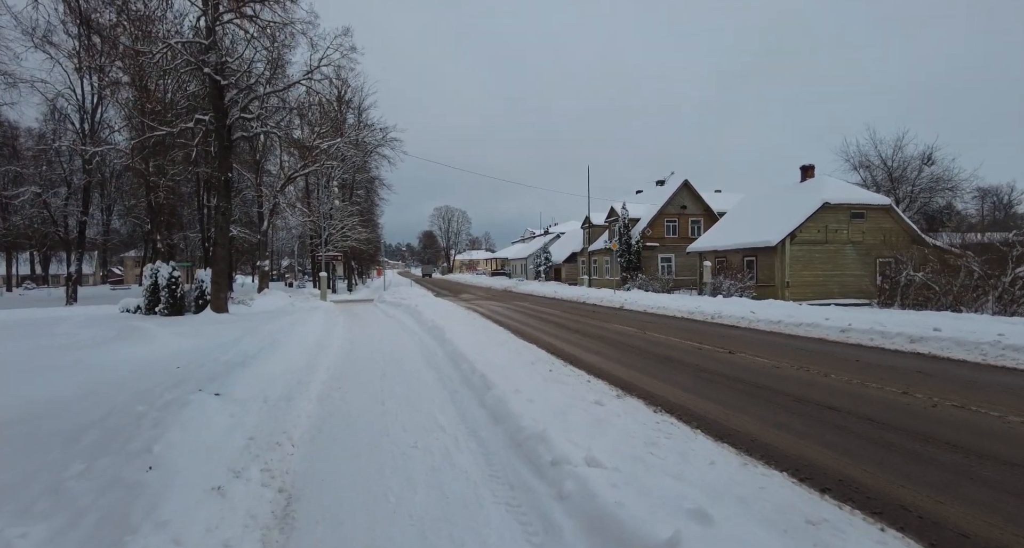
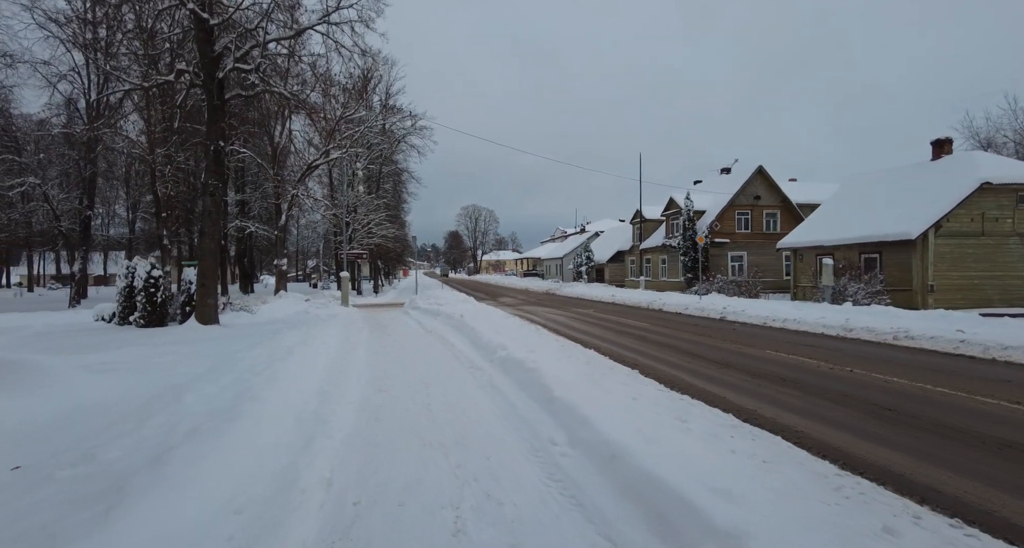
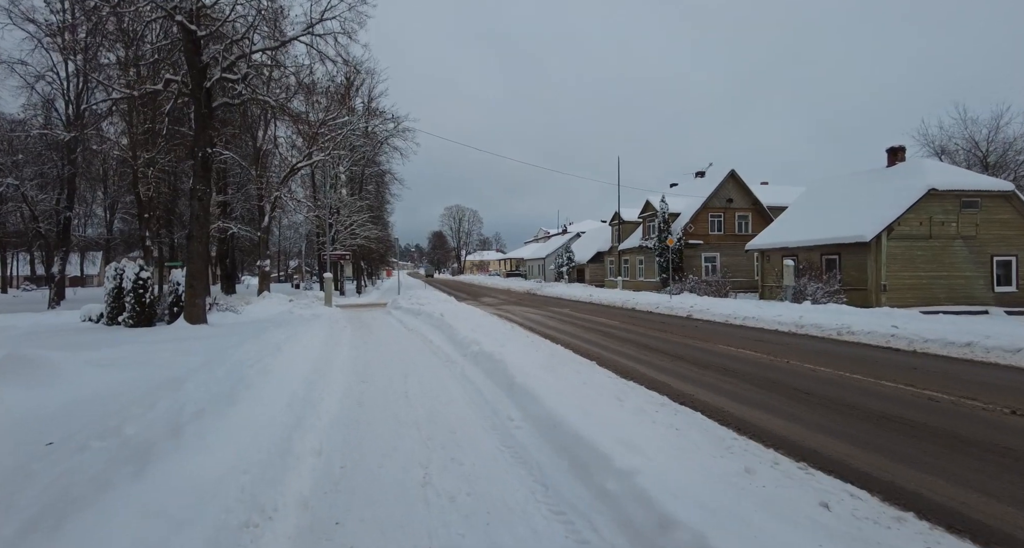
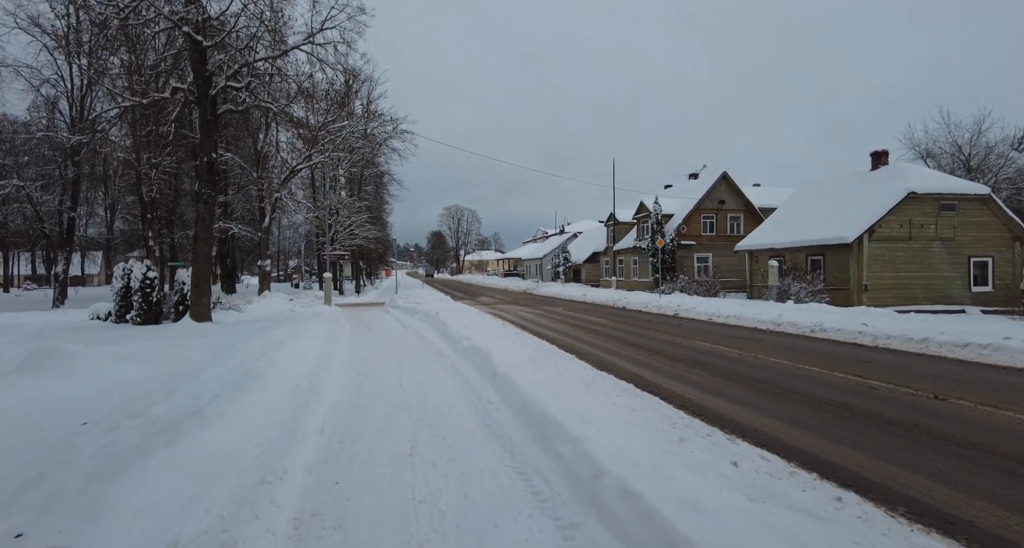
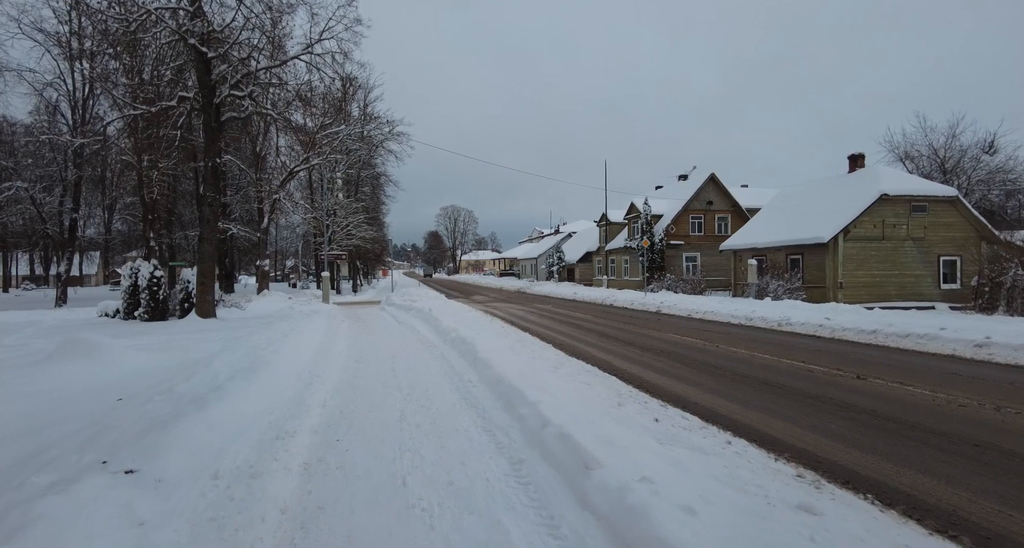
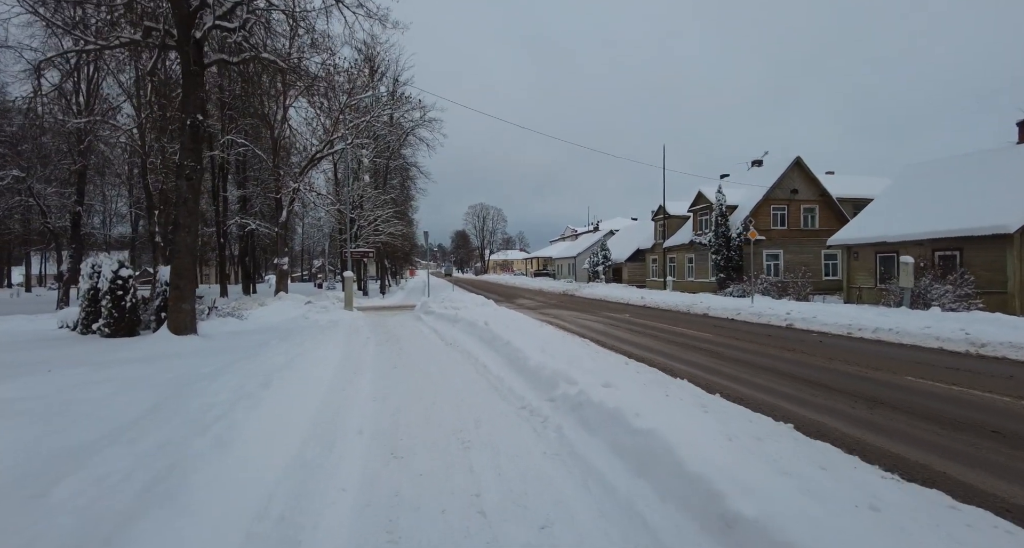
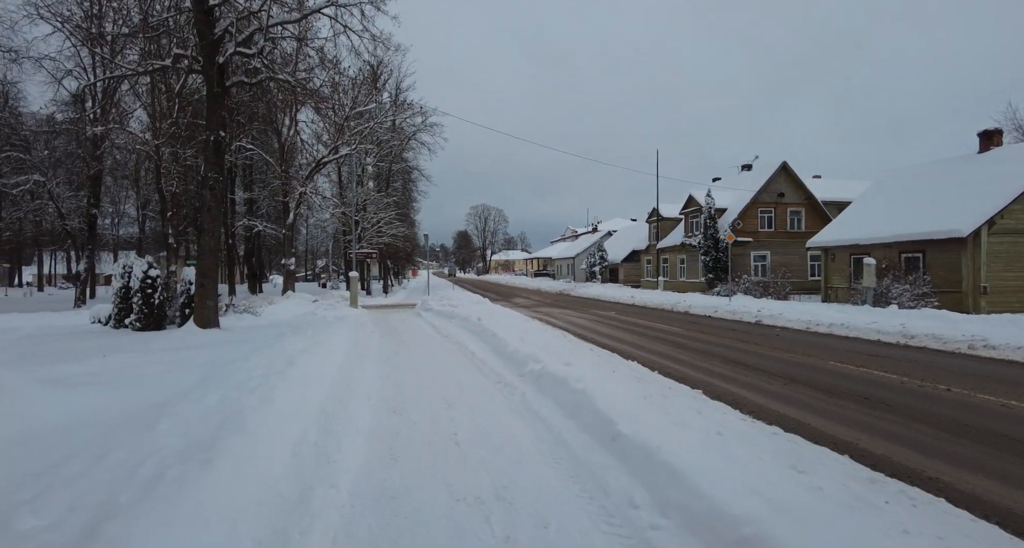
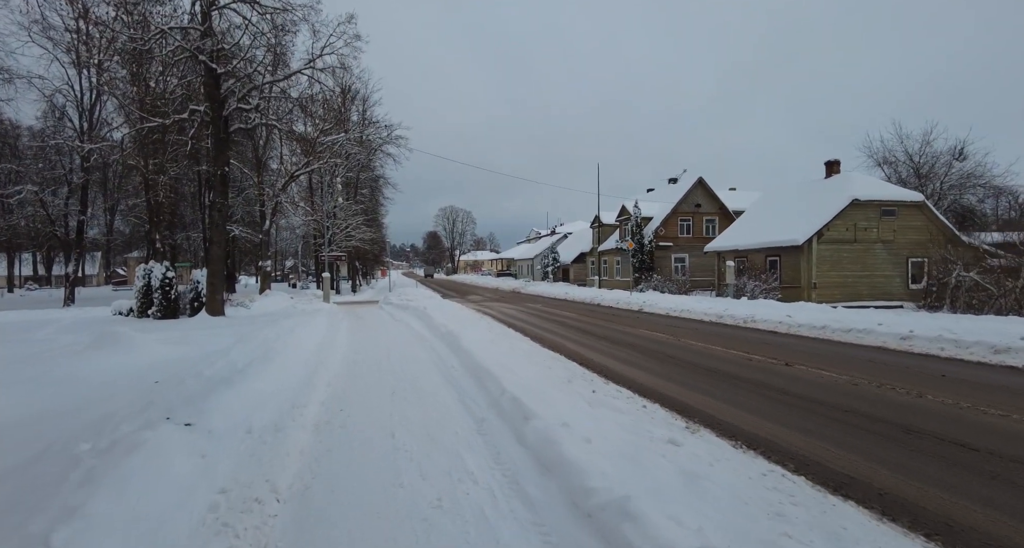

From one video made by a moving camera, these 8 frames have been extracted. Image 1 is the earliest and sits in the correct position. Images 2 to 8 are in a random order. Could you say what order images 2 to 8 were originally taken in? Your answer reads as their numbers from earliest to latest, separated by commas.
8, 5, 4, 3, 2, 7, 6
